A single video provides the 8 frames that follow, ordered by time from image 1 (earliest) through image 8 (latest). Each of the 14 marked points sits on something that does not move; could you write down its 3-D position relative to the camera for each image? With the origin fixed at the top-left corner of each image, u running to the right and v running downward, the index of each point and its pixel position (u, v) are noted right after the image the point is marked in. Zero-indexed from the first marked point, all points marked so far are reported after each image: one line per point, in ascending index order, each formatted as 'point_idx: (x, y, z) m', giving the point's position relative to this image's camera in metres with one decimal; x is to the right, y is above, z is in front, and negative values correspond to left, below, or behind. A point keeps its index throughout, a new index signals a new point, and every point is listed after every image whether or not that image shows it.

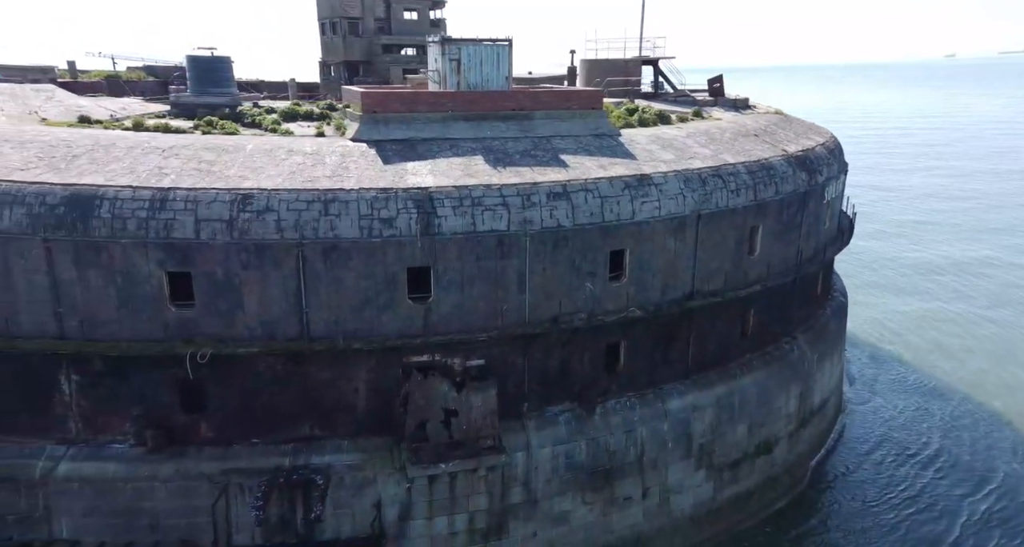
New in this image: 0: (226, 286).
0: (-5.0, -0.2, +13.1) m
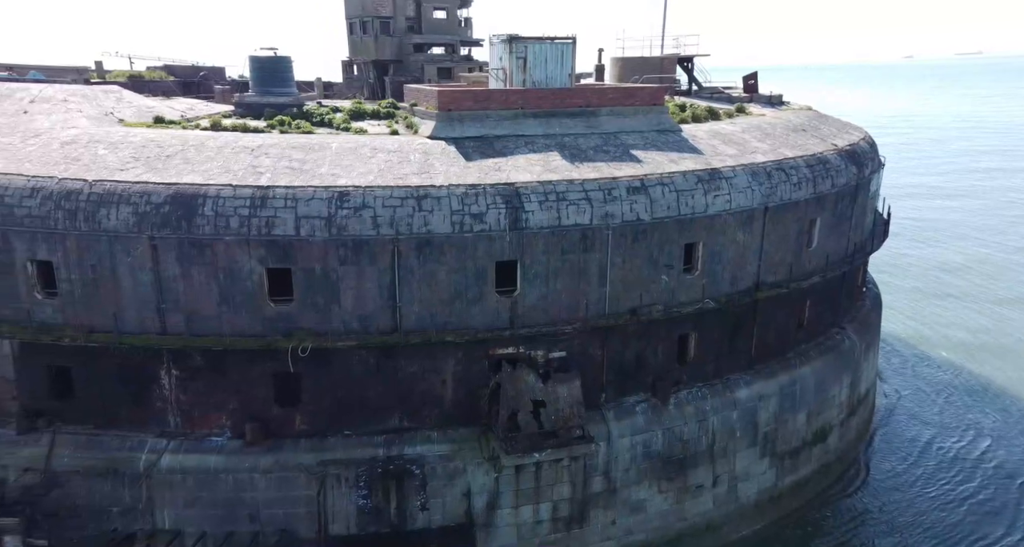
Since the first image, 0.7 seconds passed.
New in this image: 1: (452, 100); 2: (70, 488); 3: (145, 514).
0: (-3.3, -0.1, +13.5) m
1: (-1.3, +3.7, +16.2) m
2: (-7.9, -3.9, +13.6) m
3: (-6.6, -4.4, +13.7) m
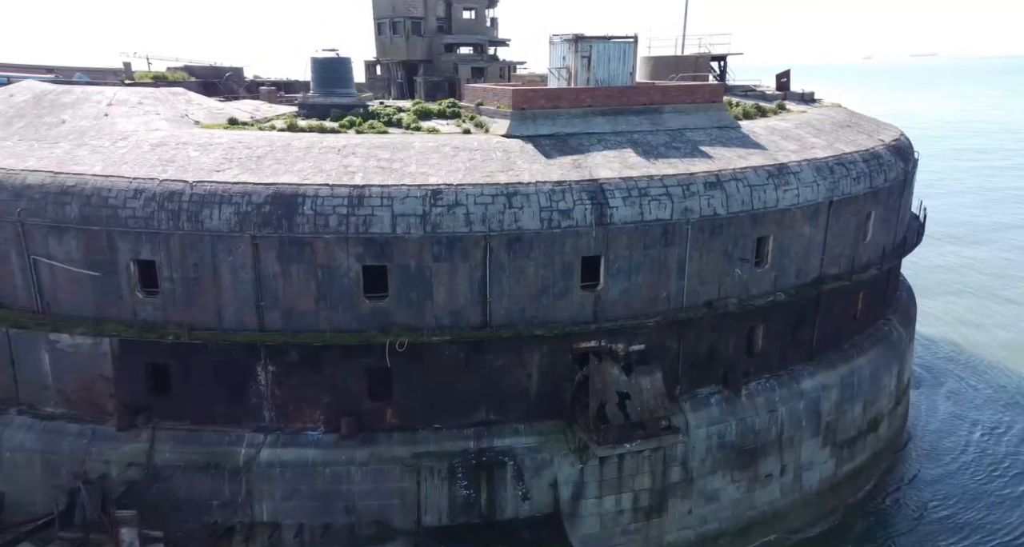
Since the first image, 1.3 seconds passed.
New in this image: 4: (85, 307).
0: (-1.7, -0.1, +13.8) m
1: (+0.3, +3.8, +16.5) m
2: (-6.3, -3.9, +13.9) m
3: (-5.0, -4.4, +14.0) m
4: (-7.9, -0.6, +13.9) m
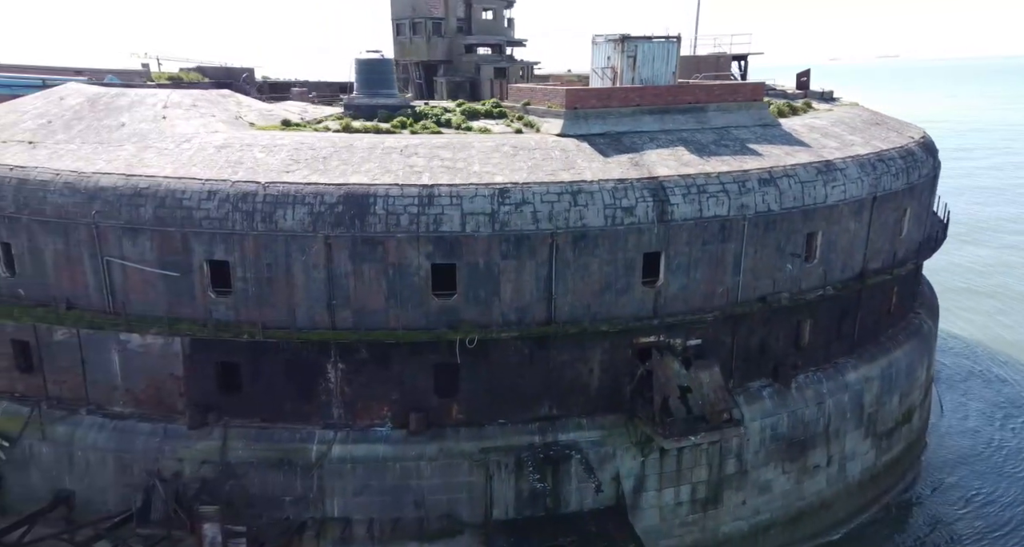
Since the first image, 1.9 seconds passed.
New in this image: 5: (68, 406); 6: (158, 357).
0: (-0.5, 0.0, +14.0) m
1: (+1.5, +3.9, +16.8) m
2: (-5.0, -3.9, +14.1) m
3: (-3.7, -4.3, +14.2) m
4: (-6.6, -0.6, +14.1) m
5: (-8.8, -2.6, +14.9) m
6: (-6.8, -1.6, +14.3) m
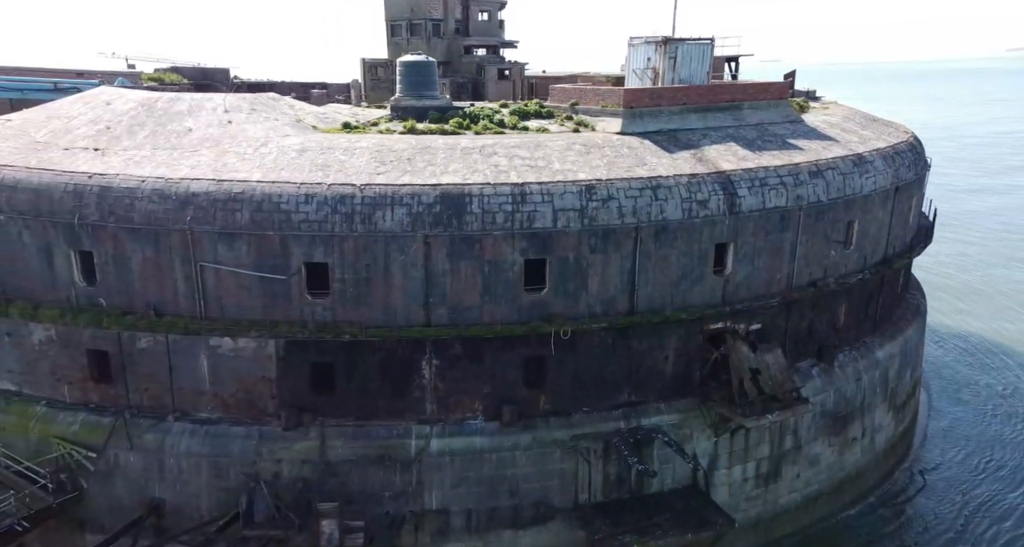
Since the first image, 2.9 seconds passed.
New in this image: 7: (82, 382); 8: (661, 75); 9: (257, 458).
0: (+1.2, +0.1, +14.6) m
1: (+2.8, +4.1, +17.5) m
2: (-3.2, -3.9, +14.3) m
3: (-1.8, -4.3, +14.5) m
4: (-4.9, -0.7, +14.1) m
5: (-7.1, -2.8, +14.8) m
6: (-5.0, -1.7, +14.4) m
7: (-8.6, -2.2, +15.0) m
8: (+3.8, +5.2, +19.5) m
9: (-4.8, -3.5, +14.2) m
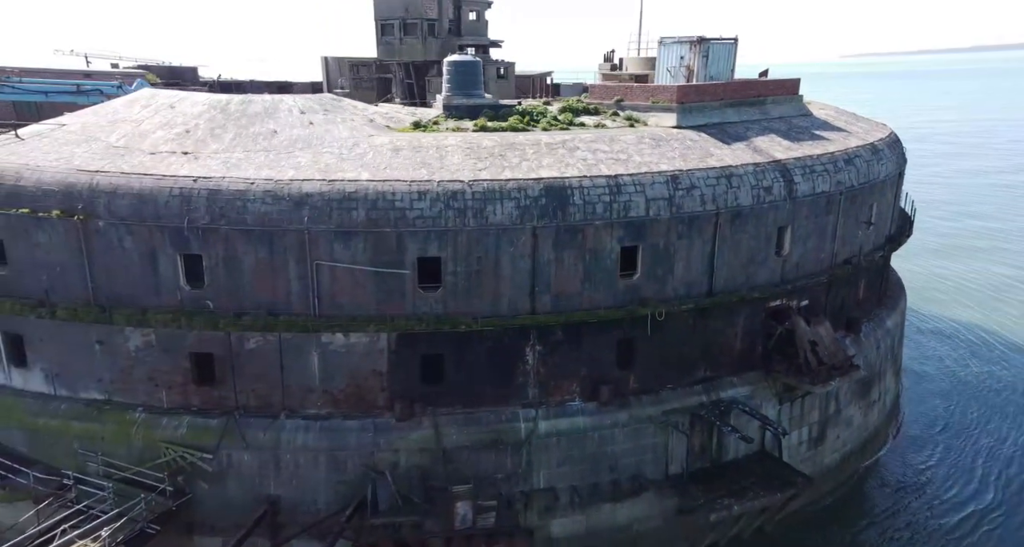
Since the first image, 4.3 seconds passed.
0: (+3.2, +0.4, +15.7) m
1: (+4.2, +4.4, +18.7) m
2: (-1.0, -3.7, +14.9) m
3: (+0.3, -4.1, +15.3) m
4: (-2.8, -0.6, +14.5) m
5: (-5.0, -2.8, +14.9) m
6: (-3.0, -1.6, +14.8) m
7: (-6.5, -2.2, +14.9) m
8: (+5.0, +5.6, +20.8) m
9: (-2.7, -3.4, +14.6) m
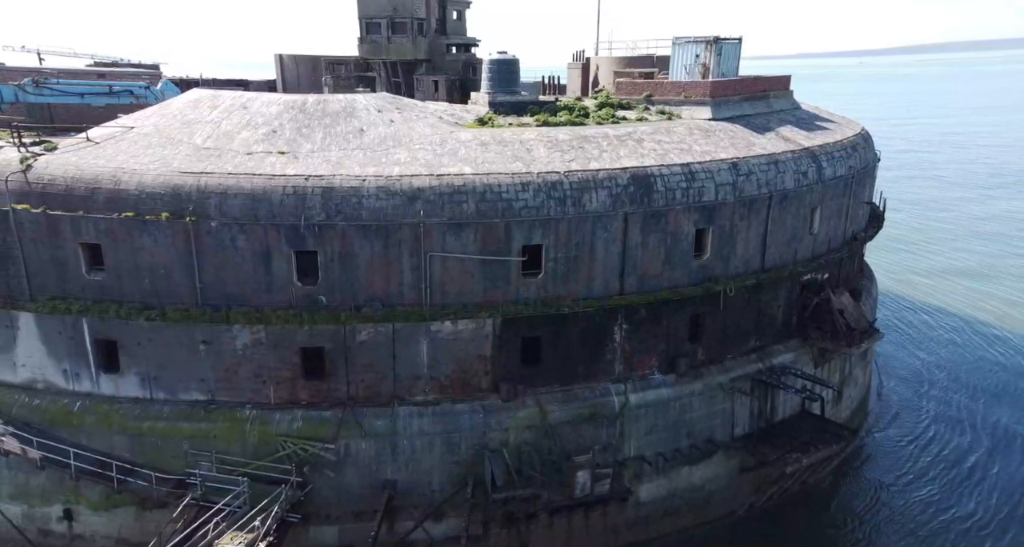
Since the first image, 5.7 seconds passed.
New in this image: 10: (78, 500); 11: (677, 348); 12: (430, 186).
0: (+5.0, +0.9, +17.2) m
1: (+5.4, +5.0, +20.4) m
2: (+1.1, -3.4, +15.9) m
3: (+2.3, -3.8, +16.5) m
4: (-0.8, -0.4, +15.3) m
5: (-2.9, -2.7, +15.4) m
6: (-0.9, -1.4, +15.5) m
7: (-4.5, -2.2, +15.2) m
8: (+5.8, +6.1, +22.5) m
9: (-0.5, -3.2, +15.4) m
10: (-8.9, -4.6, +15.4) m
11: (+3.7, -1.7, +17.3) m
12: (-1.6, +1.7, +14.7) m
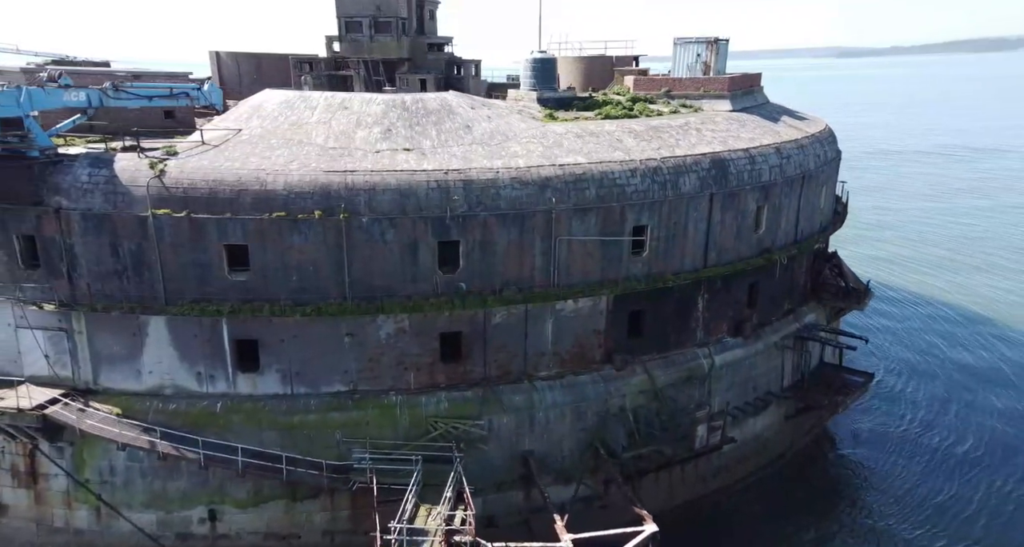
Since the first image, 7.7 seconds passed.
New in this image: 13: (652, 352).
0: (+7.0, +1.6, +19.7) m
1: (+6.7, +5.7, +22.8) m
2: (+3.7, -2.9, +17.8) m
3: (+4.8, -3.2, +18.5) m
4: (+1.8, 0.0, +16.8) m
5: (-0.2, -2.4, +16.5) m
6: (+1.7, -1.0, +17.0) m
7: (-1.7, -2.0, +16.1) m
8: (+6.6, +6.9, +25.0) m
9: (+2.2, -2.8, +17.0) m
10: (-5.9, -4.7, +15.5) m
11: (+5.9, -1.0, +19.6) m
12: (+1.0, +2.1, +16.1) m
13: (+3.3, -1.9, +18.1) m
